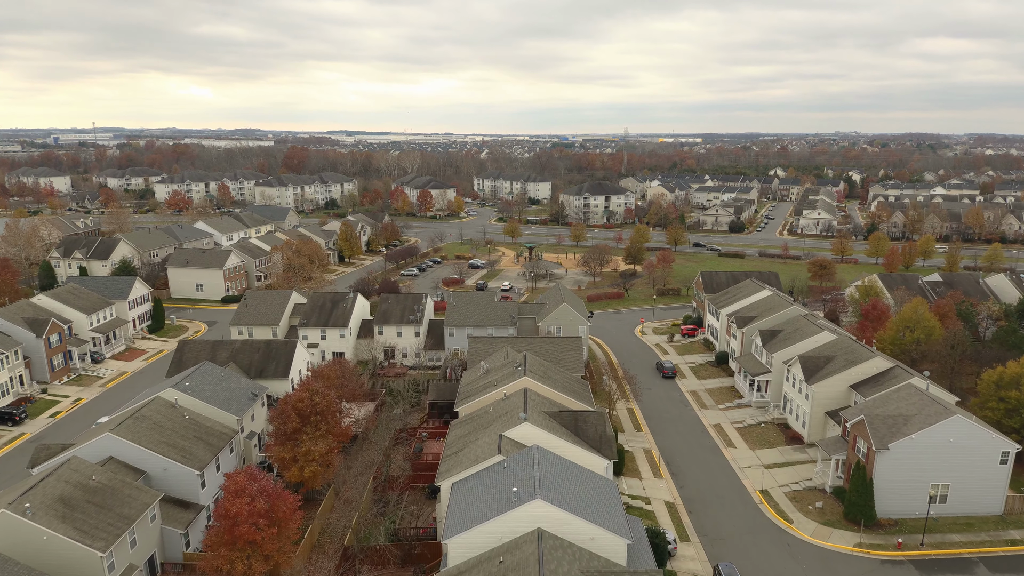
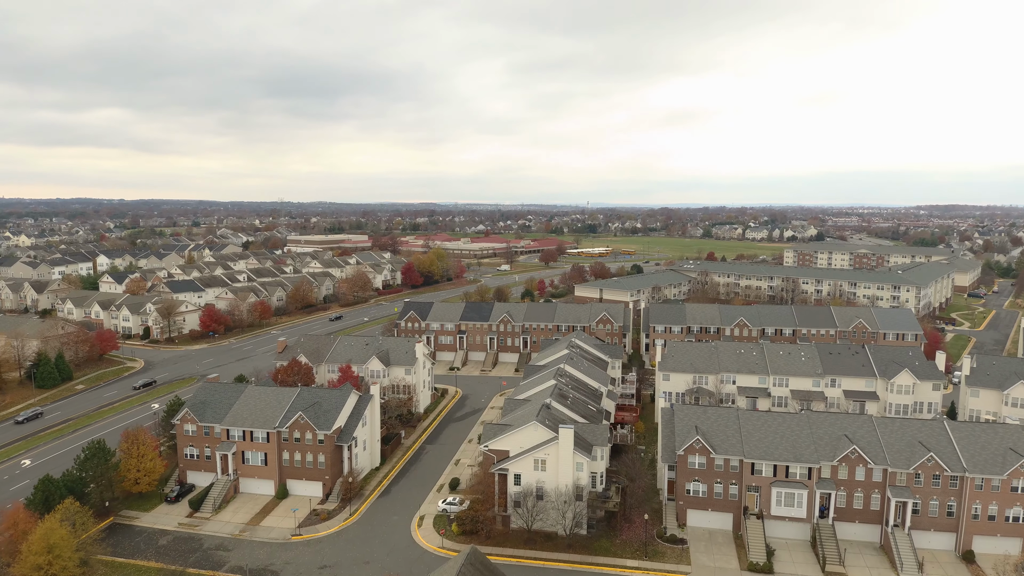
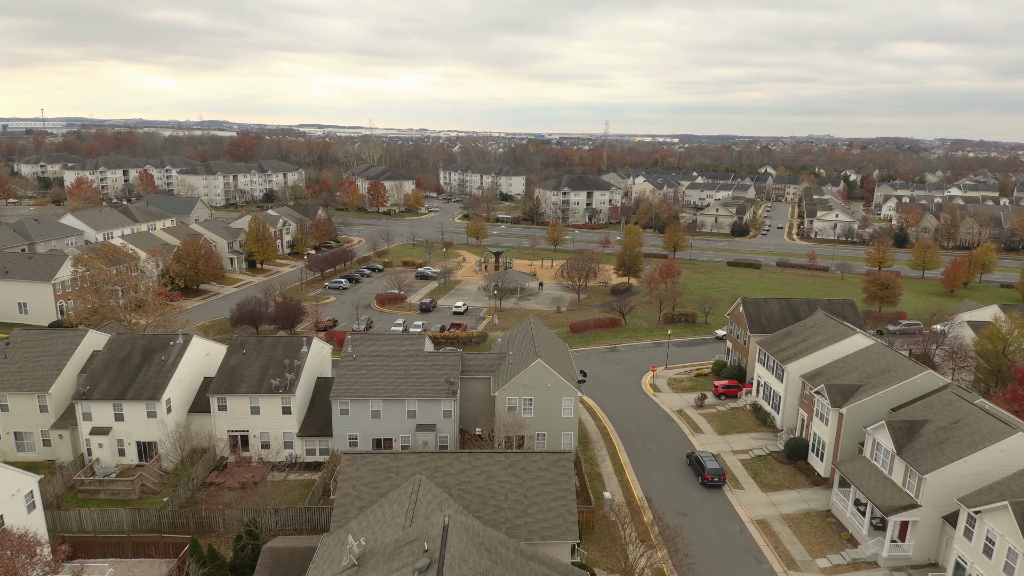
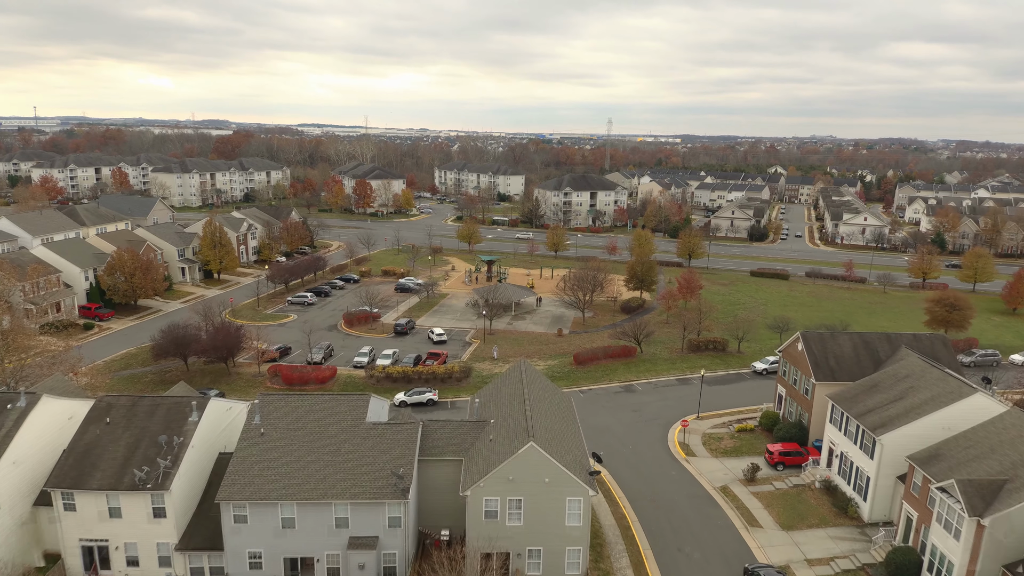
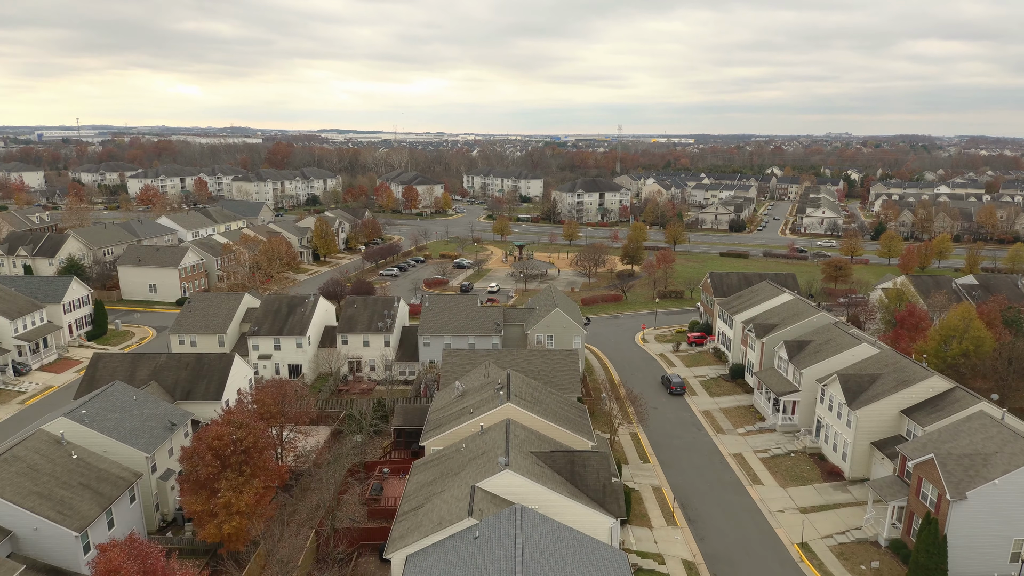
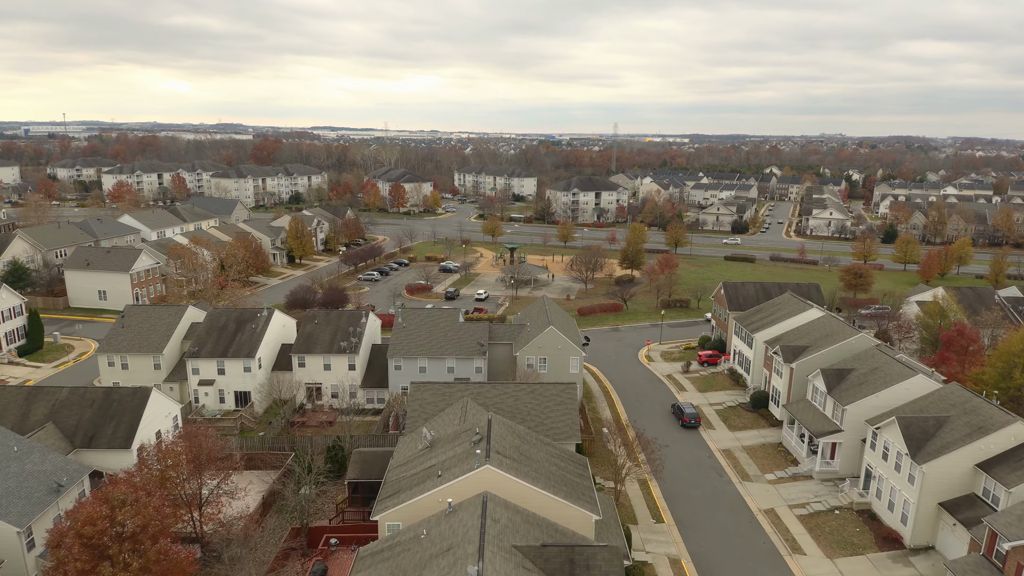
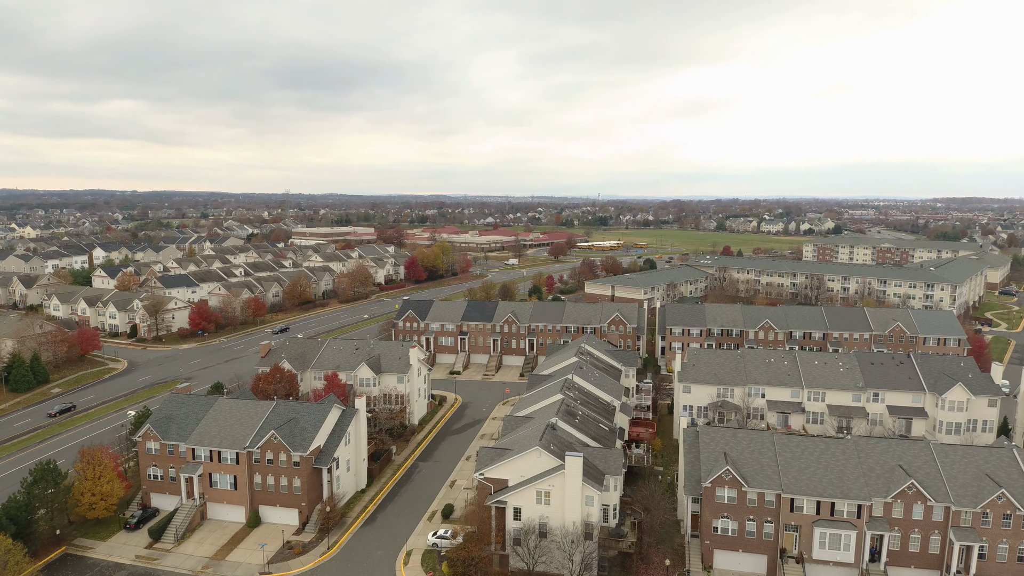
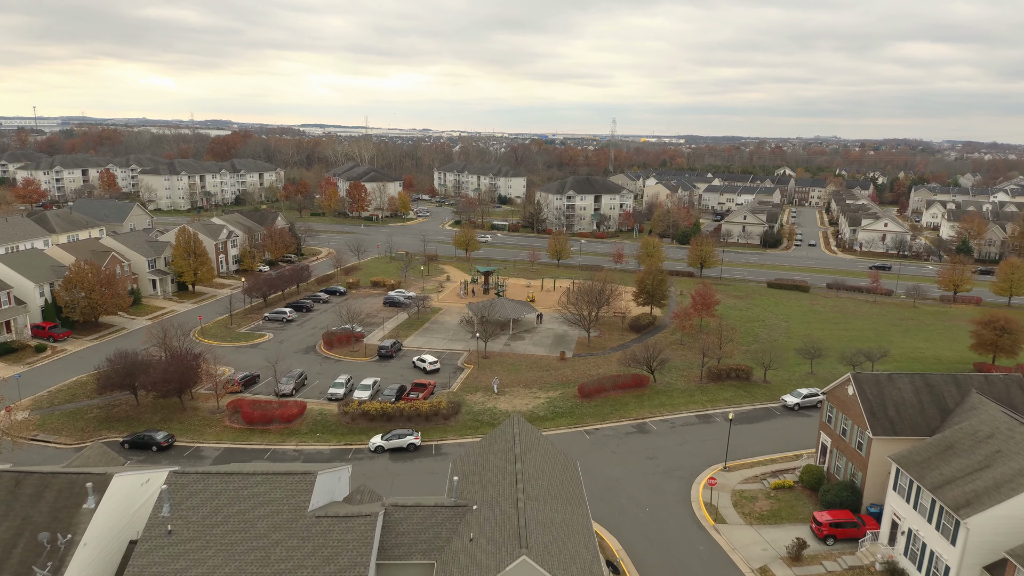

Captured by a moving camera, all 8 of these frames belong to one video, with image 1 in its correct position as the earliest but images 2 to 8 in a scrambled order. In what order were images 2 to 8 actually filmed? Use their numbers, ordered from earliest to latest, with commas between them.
5, 6, 3, 4, 8, 2, 7
